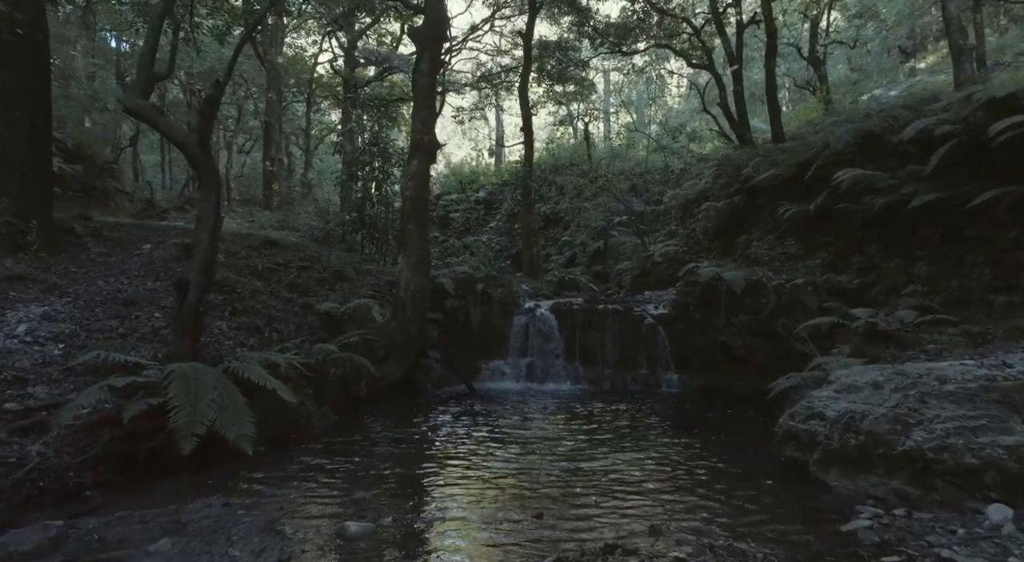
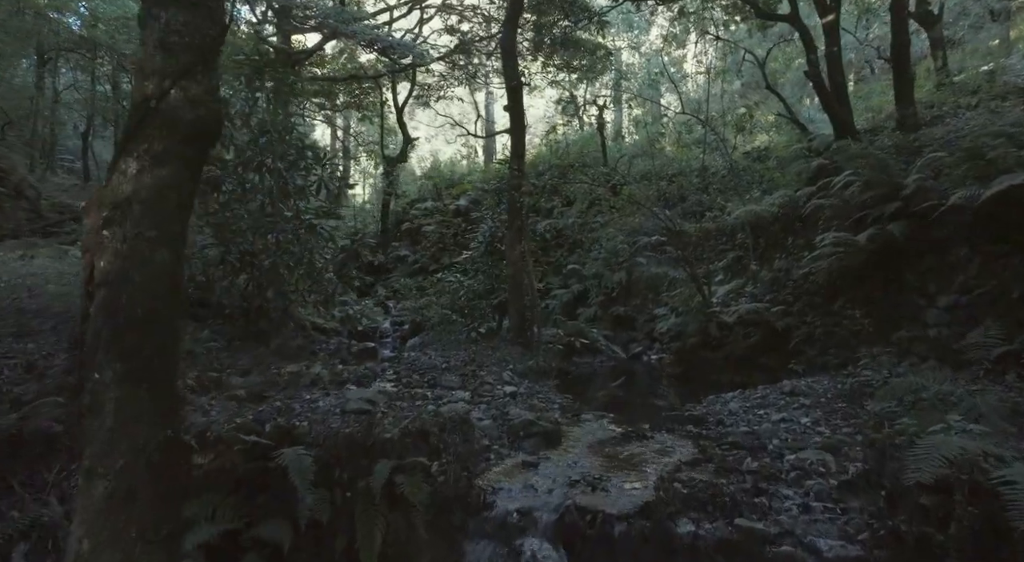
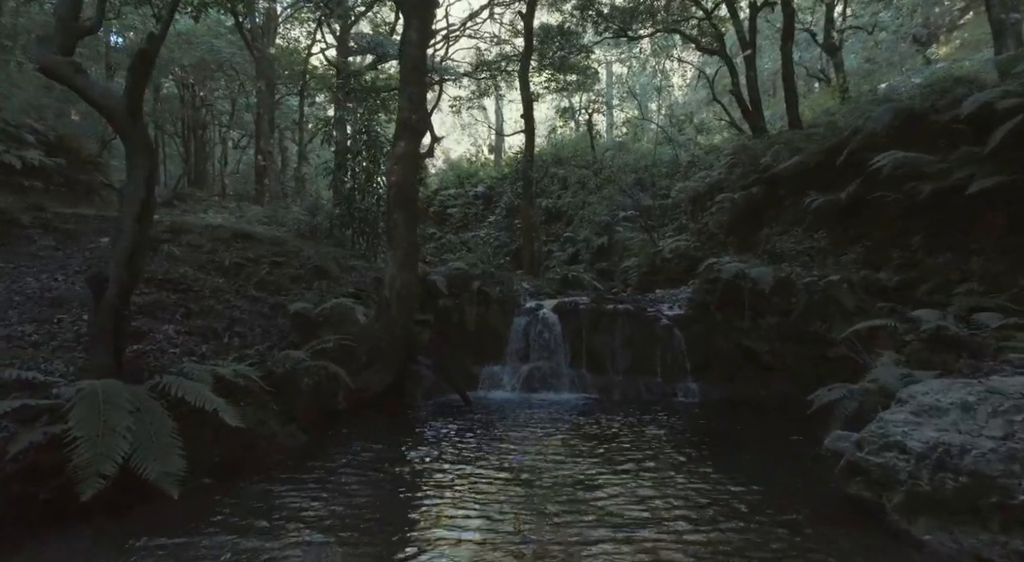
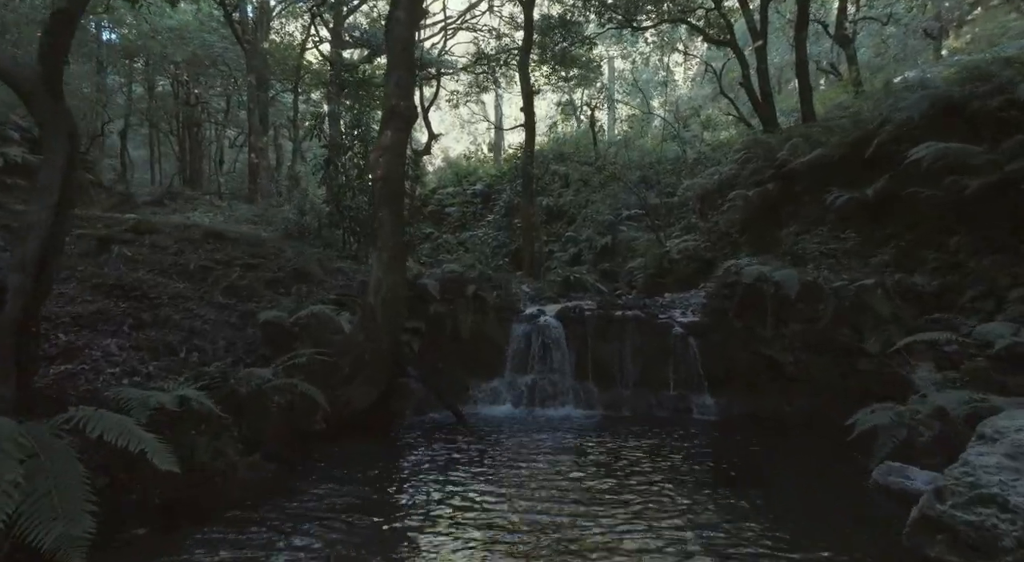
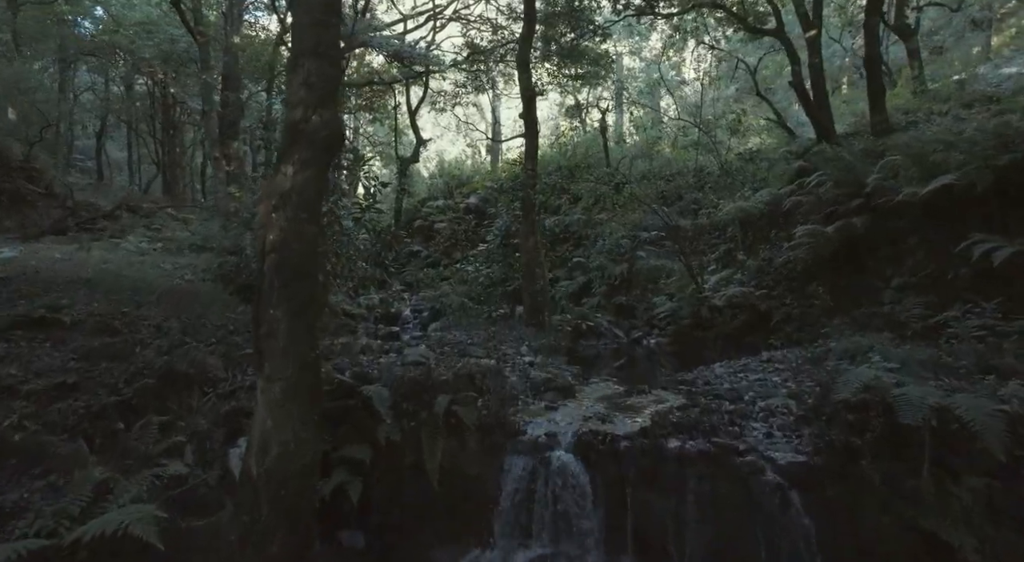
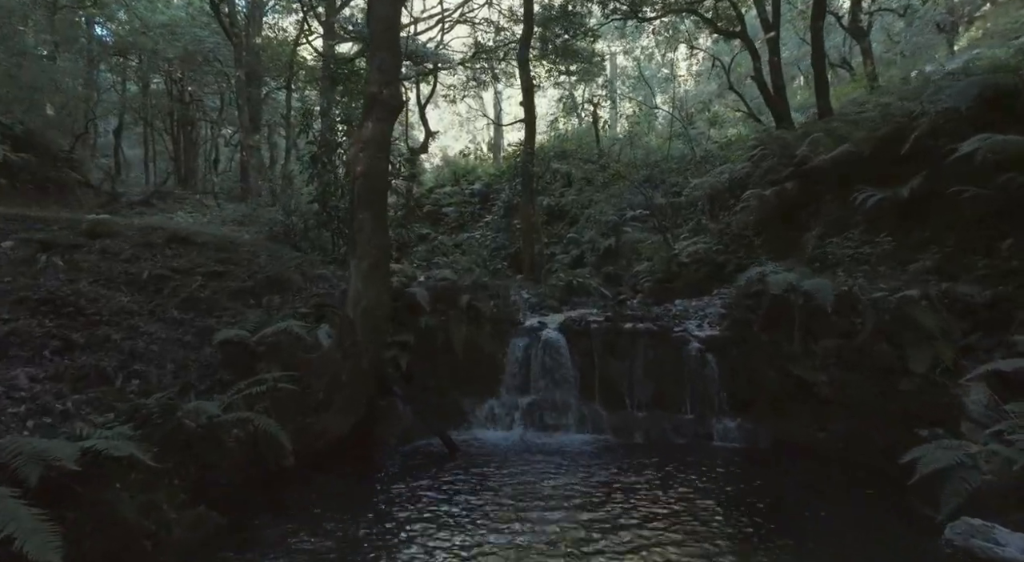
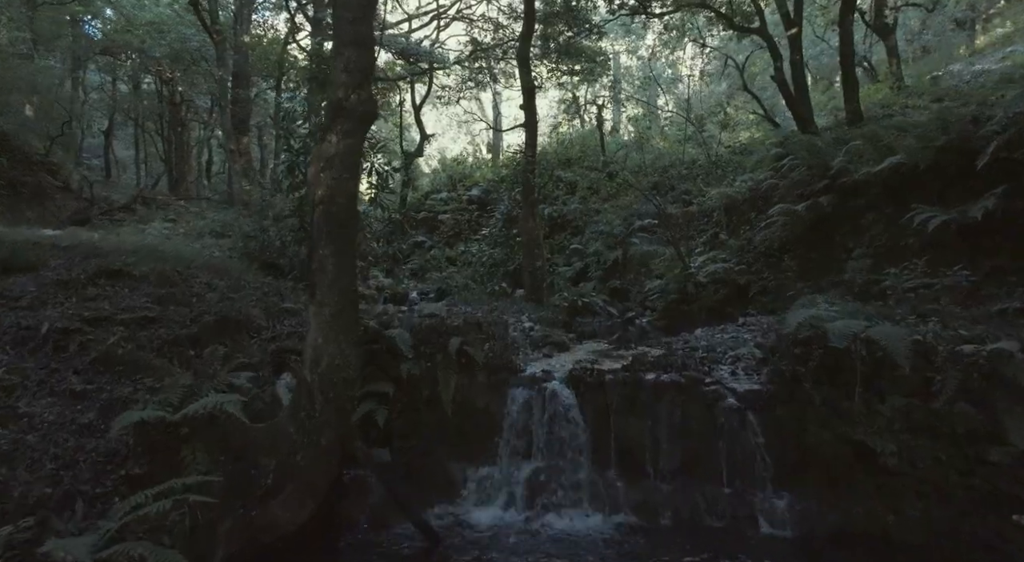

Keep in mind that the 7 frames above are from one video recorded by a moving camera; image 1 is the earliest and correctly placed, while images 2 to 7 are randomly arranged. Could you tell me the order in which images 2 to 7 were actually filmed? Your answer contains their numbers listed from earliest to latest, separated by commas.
3, 4, 6, 7, 5, 2
